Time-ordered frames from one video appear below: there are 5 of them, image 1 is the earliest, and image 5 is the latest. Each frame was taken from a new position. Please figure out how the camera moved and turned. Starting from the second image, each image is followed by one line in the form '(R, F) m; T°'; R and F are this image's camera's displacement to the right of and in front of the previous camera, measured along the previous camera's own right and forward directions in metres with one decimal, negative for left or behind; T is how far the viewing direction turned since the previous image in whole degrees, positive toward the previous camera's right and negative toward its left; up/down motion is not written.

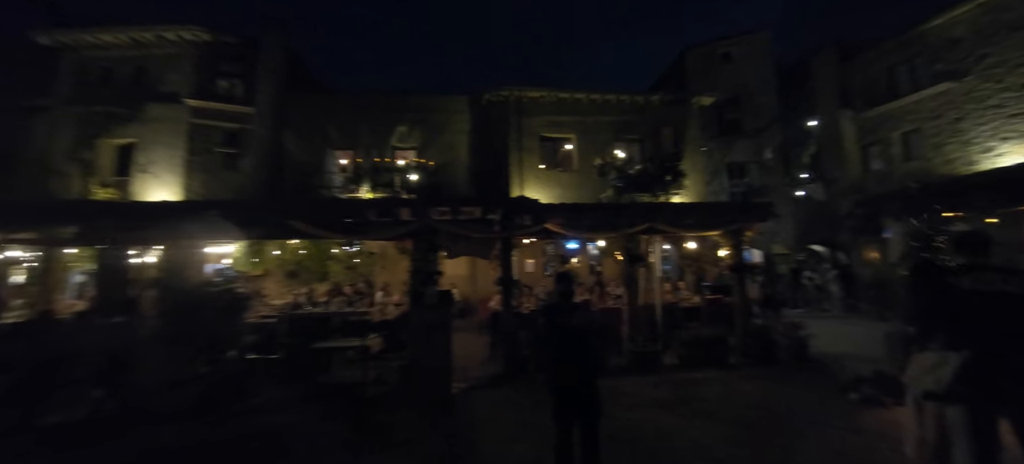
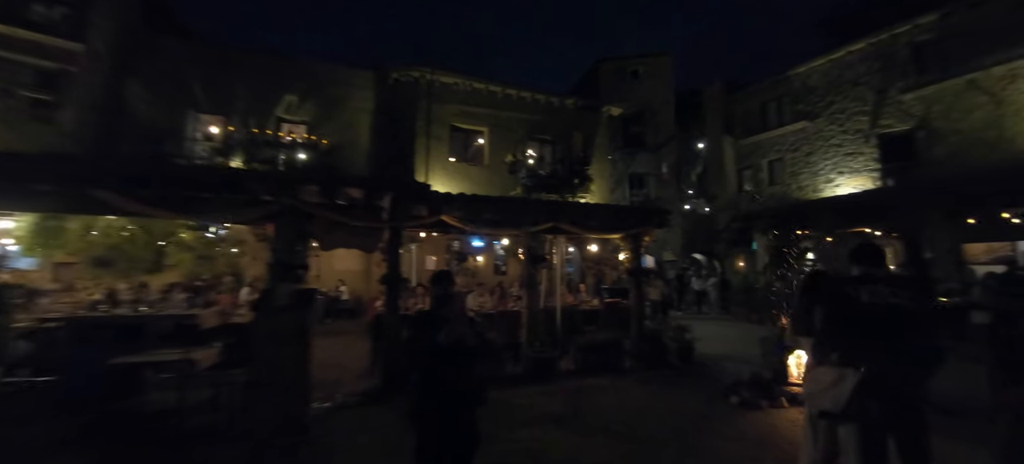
(+0.2, +0.6) m; +12°
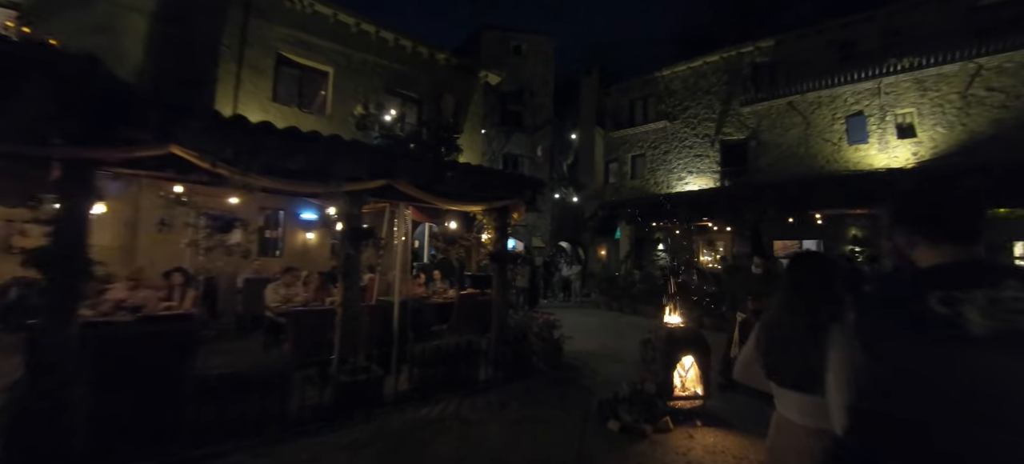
(+0.6, +1.8) m; +18°
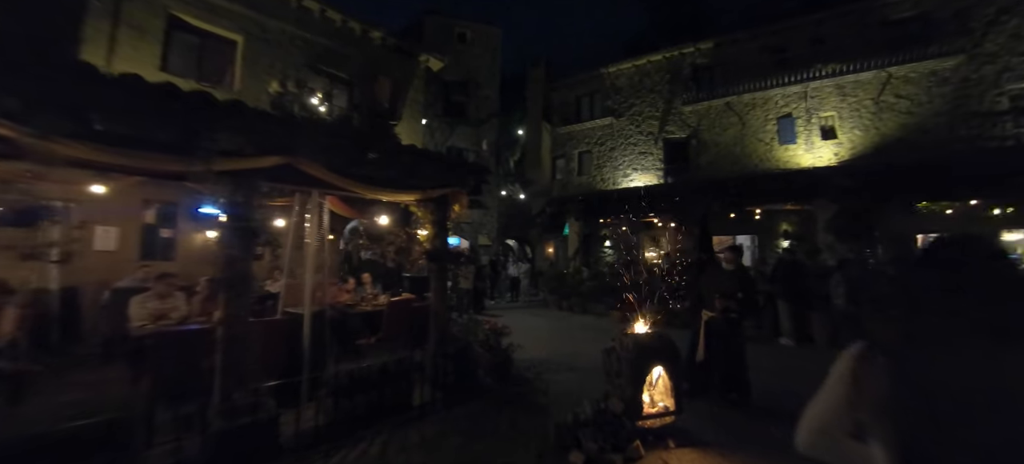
(+0.1, +0.8) m; +8°
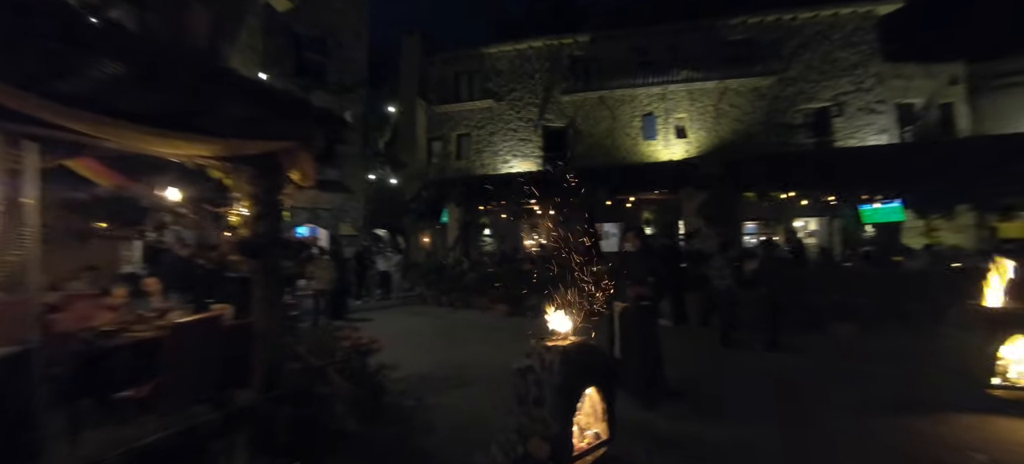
(0.0, +1.3) m; +18°
